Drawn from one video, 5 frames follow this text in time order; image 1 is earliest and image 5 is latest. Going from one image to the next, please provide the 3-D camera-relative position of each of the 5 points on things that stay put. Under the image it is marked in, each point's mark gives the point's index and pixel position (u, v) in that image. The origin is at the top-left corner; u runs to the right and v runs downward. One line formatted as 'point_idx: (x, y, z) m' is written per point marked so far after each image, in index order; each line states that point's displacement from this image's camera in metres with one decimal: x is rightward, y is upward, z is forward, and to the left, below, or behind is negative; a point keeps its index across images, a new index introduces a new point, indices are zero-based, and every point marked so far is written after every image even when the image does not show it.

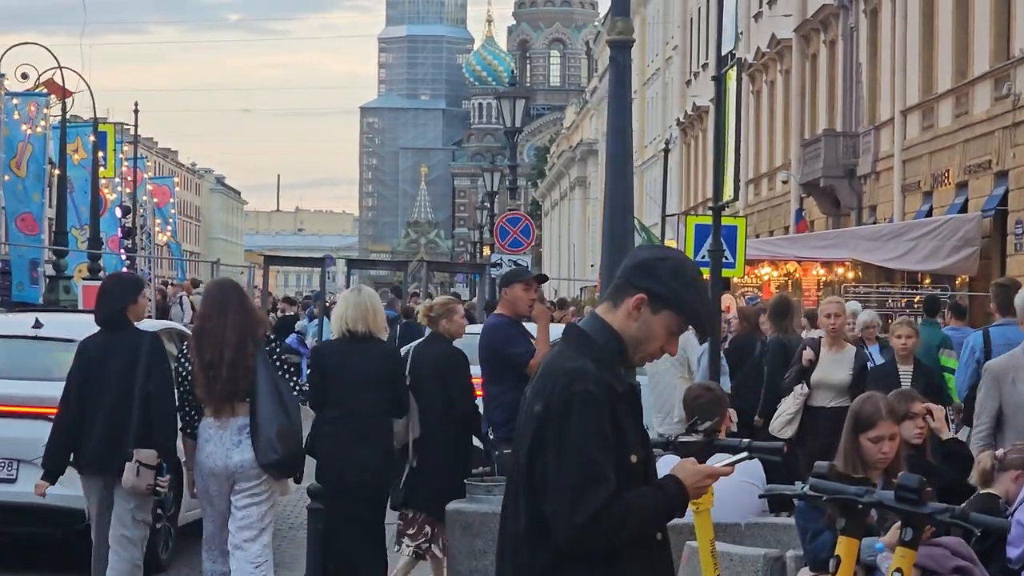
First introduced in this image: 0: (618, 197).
0: (+0.6, +0.5, +13.4) m
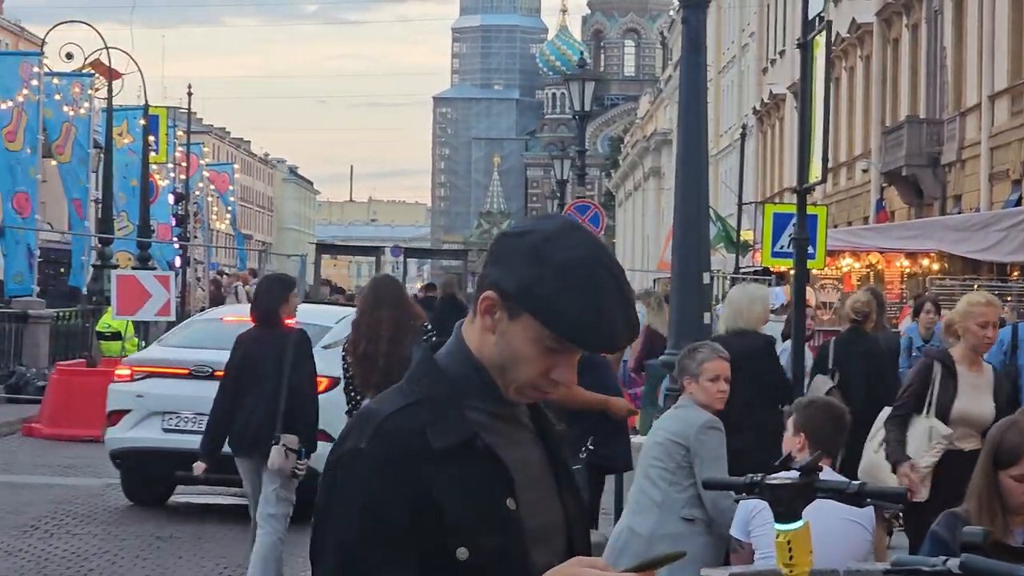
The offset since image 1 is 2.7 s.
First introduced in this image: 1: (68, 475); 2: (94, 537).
0: (+0.9, +0.5, +12.0) m
1: (-2.7, -1.2, +15.2) m
2: (-2.0, -1.2, +11.8) m
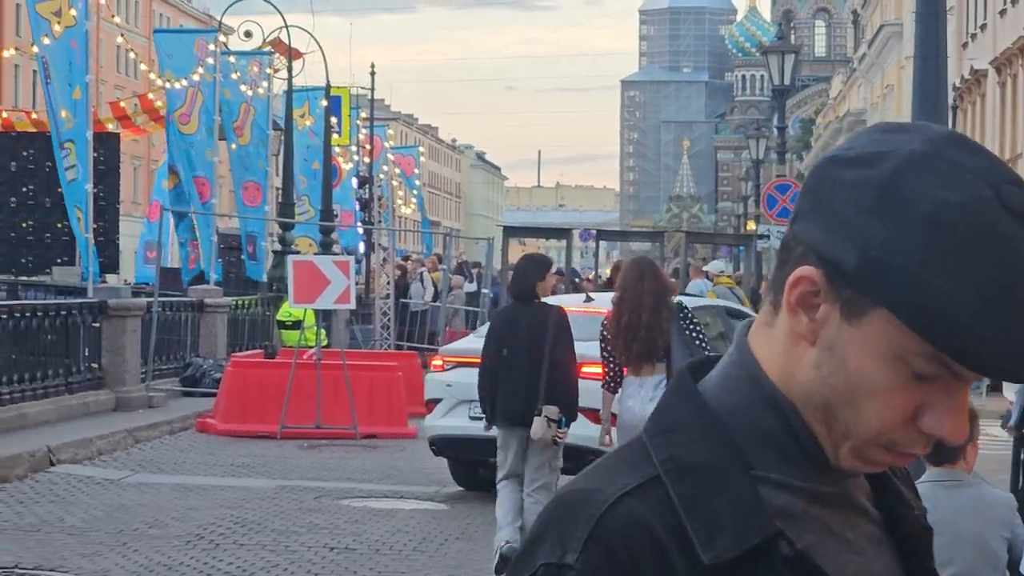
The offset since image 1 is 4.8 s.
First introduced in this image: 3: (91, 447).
0: (+1.8, +0.6, +10.7) m
1: (-1.6, -1.1, +14.2) m
2: (-1.1, -1.1, +10.7) m
3: (-2.5, -1.0, +14.8) m
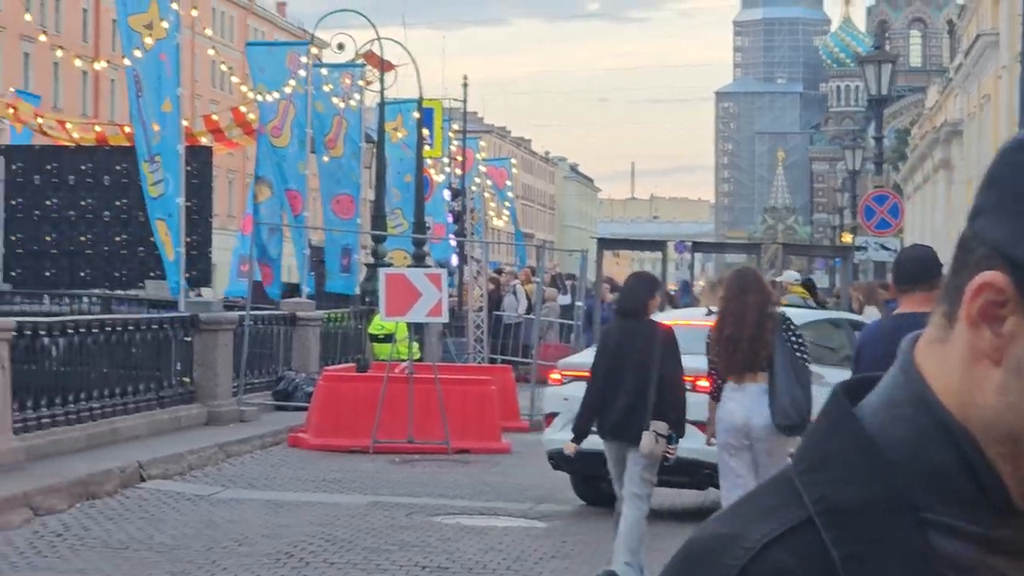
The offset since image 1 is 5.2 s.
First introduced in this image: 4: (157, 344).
0: (+2.2, +0.6, +10.4) m
1: (-1.0, -1.2, +14.0) m
2: (-0.7, -1.2, +10.6) m
3: (-2.0, -1.0, +14.7) m
4: (-2.5, -0.4, +17.0) m
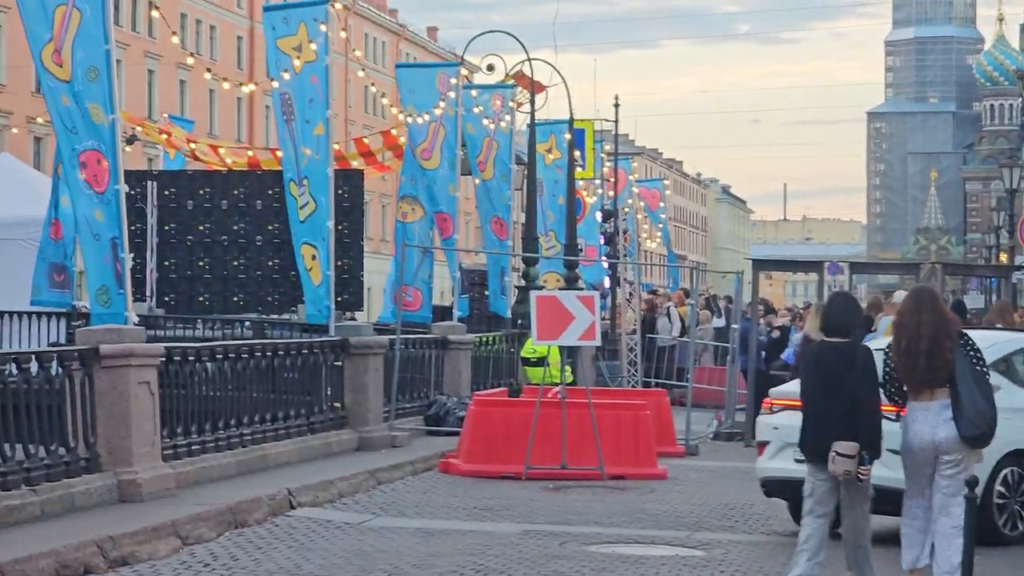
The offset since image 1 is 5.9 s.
0: (+2.8, +0.5, +10.0) m
1: (-0.2, -1.3, +13.7) m
2: (0.0, -1.3, +10.3) m
3: (-1.1, -1.2, +14.5) m
4: (-1.4, -0.6, +16.8) m
